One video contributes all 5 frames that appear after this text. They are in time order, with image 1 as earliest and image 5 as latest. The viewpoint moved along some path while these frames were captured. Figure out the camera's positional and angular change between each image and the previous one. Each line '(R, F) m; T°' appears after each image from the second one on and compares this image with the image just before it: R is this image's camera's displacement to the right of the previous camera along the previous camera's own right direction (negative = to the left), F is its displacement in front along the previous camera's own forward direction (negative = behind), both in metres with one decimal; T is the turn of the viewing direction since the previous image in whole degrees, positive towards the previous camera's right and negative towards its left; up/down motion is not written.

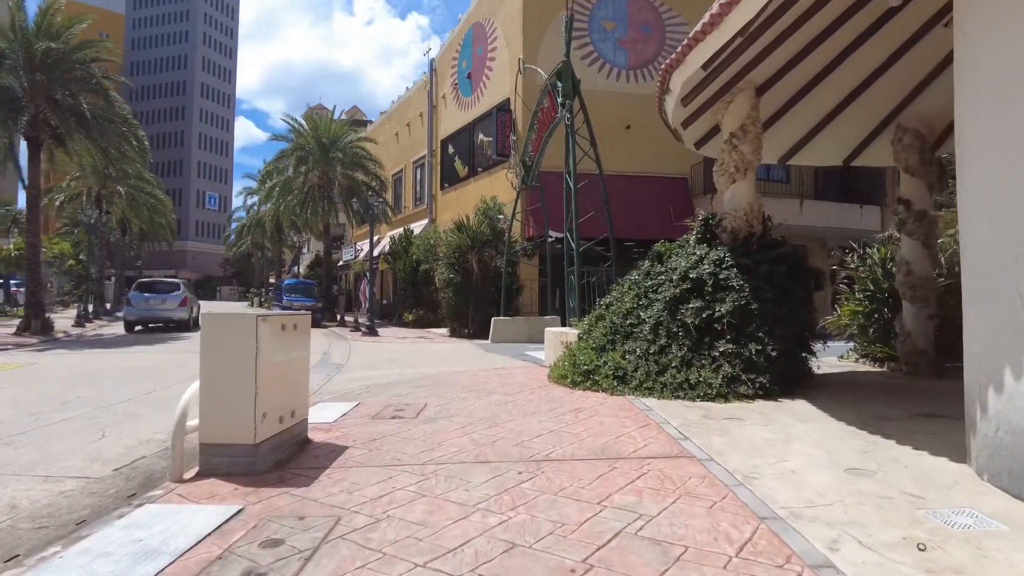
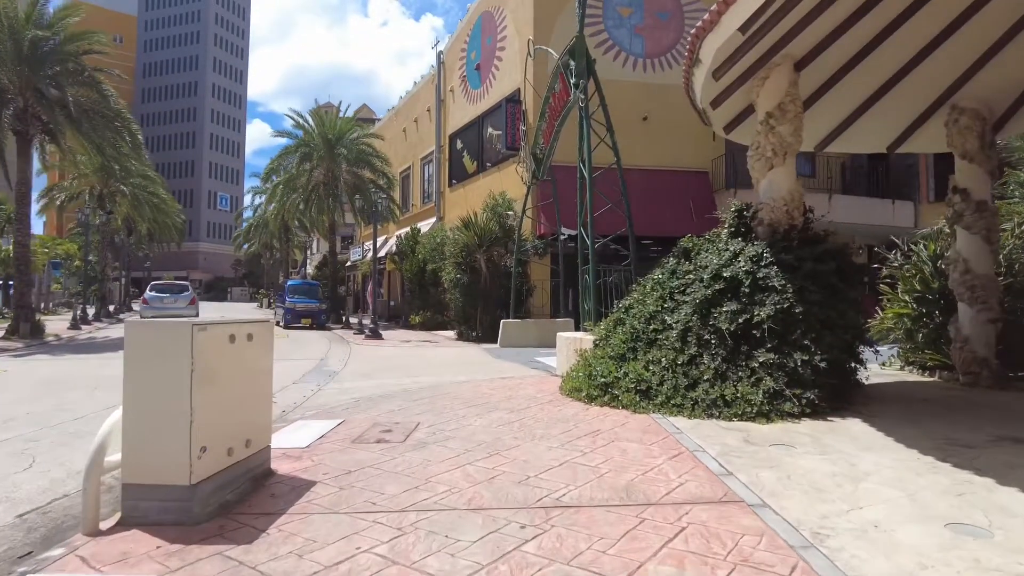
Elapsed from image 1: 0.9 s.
(+0.1, +1.3) m; -1°
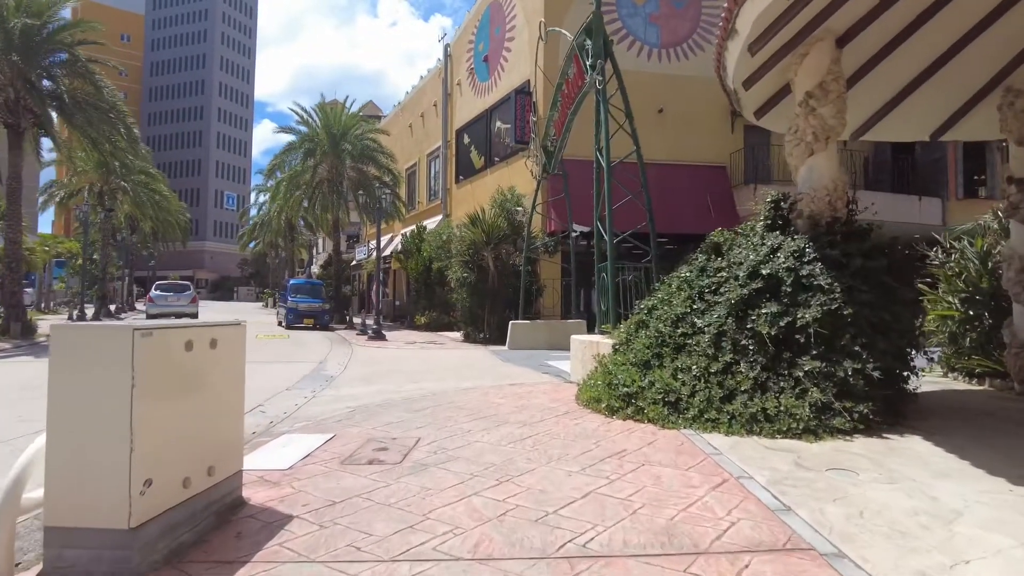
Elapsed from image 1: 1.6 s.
(-0.1, +1.0) m; -1°
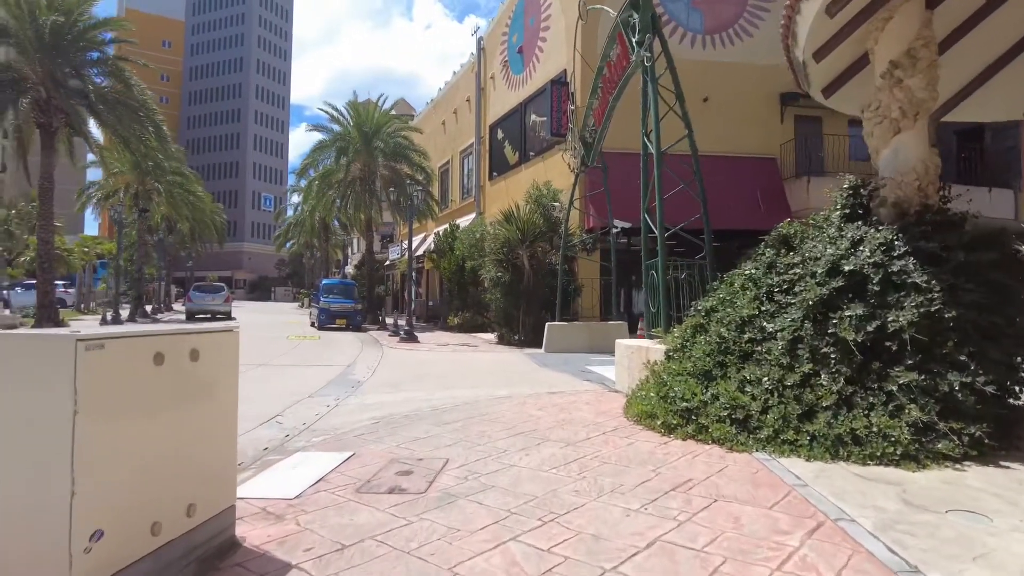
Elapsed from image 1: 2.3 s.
(-0.1, +1.0) m; -3°
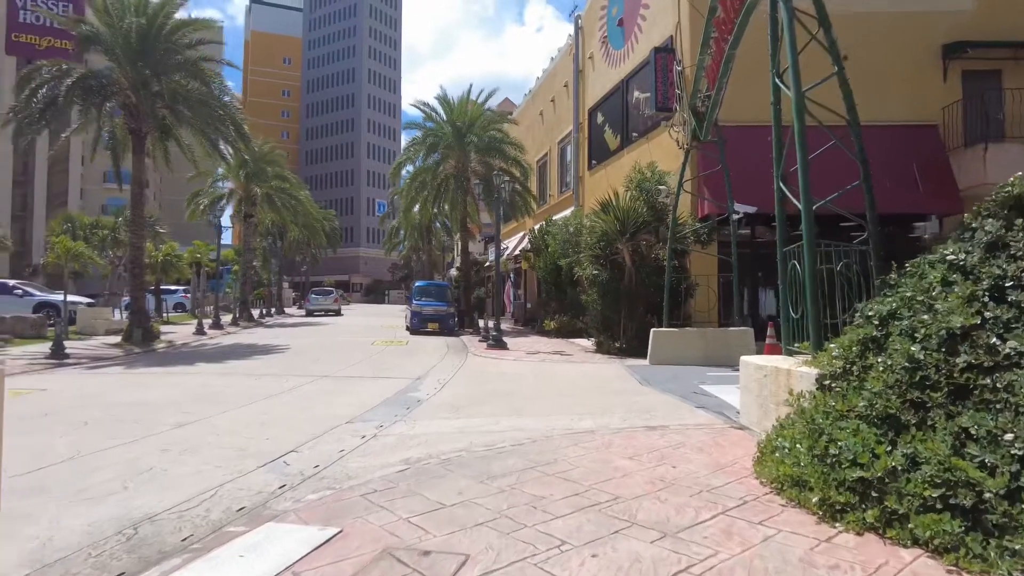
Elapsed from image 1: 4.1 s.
(+0.4, +2.5) m; -10°
